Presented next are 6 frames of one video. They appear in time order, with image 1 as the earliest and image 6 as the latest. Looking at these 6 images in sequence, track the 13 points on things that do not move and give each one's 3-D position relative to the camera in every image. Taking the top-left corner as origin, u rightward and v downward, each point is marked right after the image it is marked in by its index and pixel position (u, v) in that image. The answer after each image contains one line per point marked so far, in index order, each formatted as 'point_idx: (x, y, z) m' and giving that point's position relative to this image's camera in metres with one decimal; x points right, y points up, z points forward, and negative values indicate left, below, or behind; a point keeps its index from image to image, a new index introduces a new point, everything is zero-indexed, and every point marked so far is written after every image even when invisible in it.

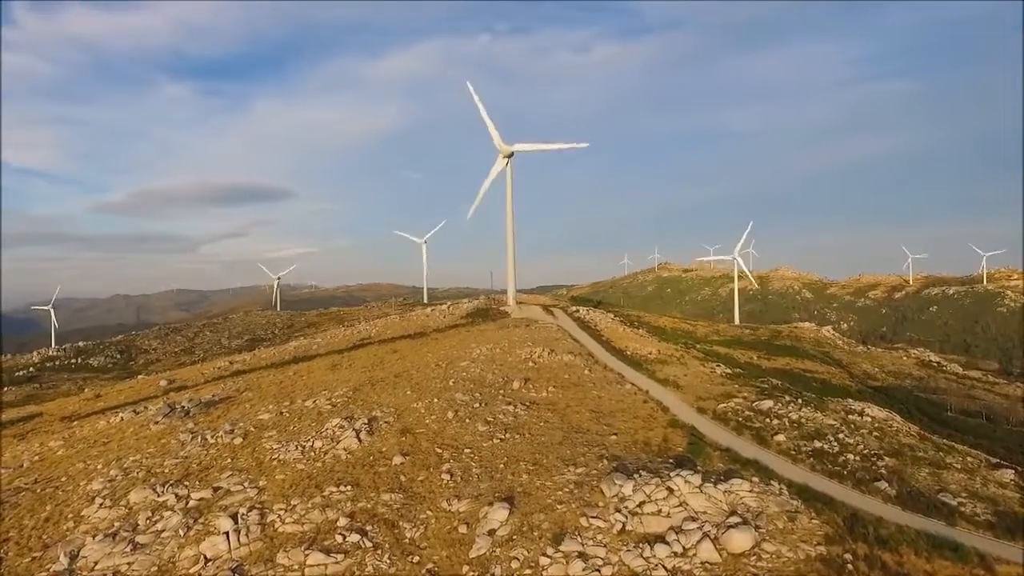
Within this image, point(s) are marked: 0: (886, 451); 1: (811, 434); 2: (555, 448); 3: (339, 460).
0: (+10.1, -4.4, +18.7) m
1: (+8.6, -4.2, +19.9) m
2: (+1.1, -4.3, +18.6) m
3: (-4.7, -4.7, +18.7) m
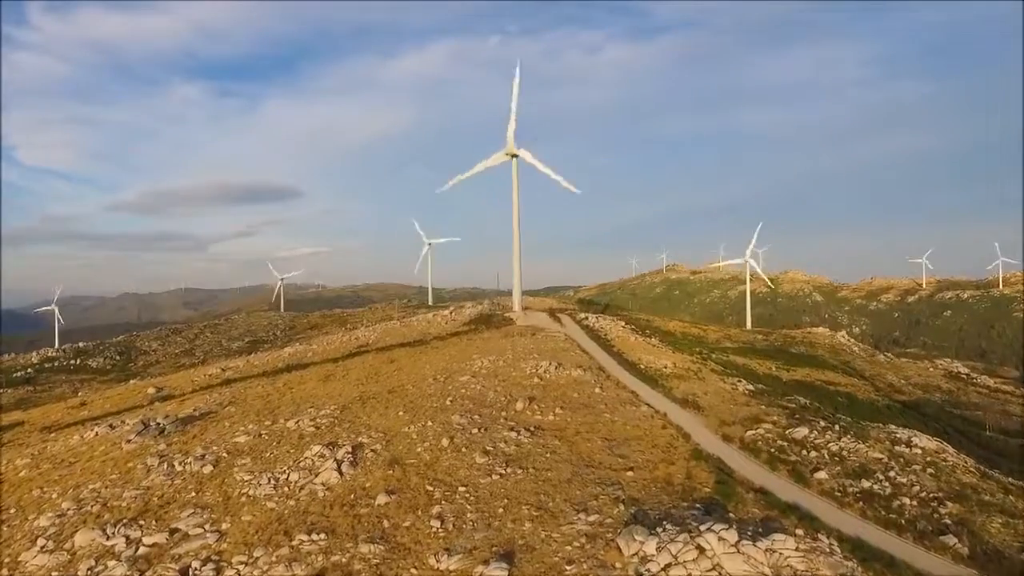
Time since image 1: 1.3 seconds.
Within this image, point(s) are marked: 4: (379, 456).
0: (+10.2, -4.8, +16.2) m
1: (+8.7, -4.6, +17.4) m
2: (+1.2, -4.7, +16.1) m
3: (-4.6, -5.0, +16.3) m
4: (-3.6, -4.5, +18.6) m
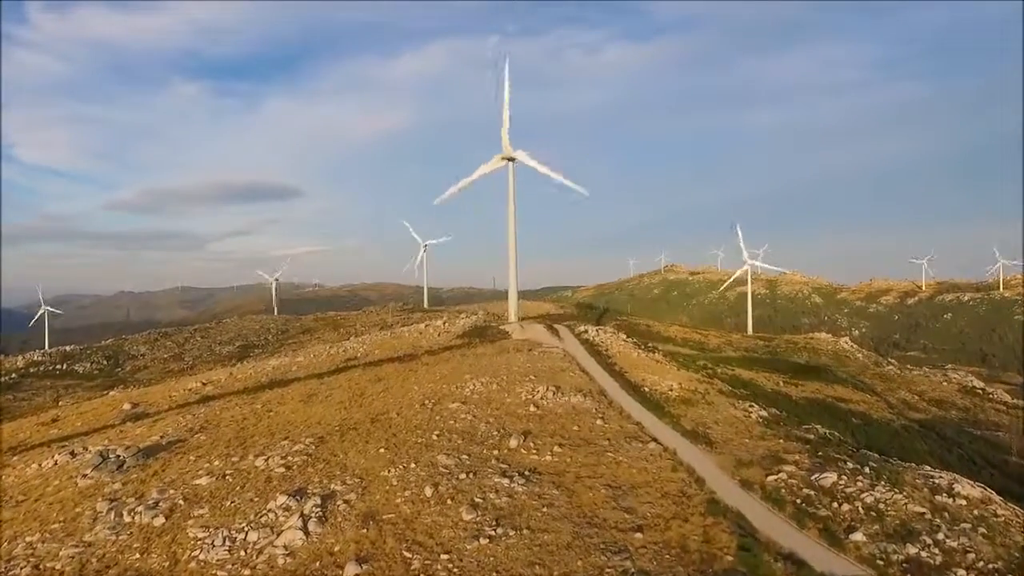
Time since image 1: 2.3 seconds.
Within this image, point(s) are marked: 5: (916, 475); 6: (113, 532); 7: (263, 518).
0: (+10.0, -5.6, +14.0) m
1: (+8.5, -5.4, +15.2) m
2: (+1.0, -5.4, +13.9) m
3: (-4.8, -5.7, +14.0) m
4: (-3.8, -5.2, +16.3) m
5: (+11.1, -5.1, +19.0) m
6: (-9.9, -6.1, +17.2) m
7: (-5.8, -5.4, +16.3) m
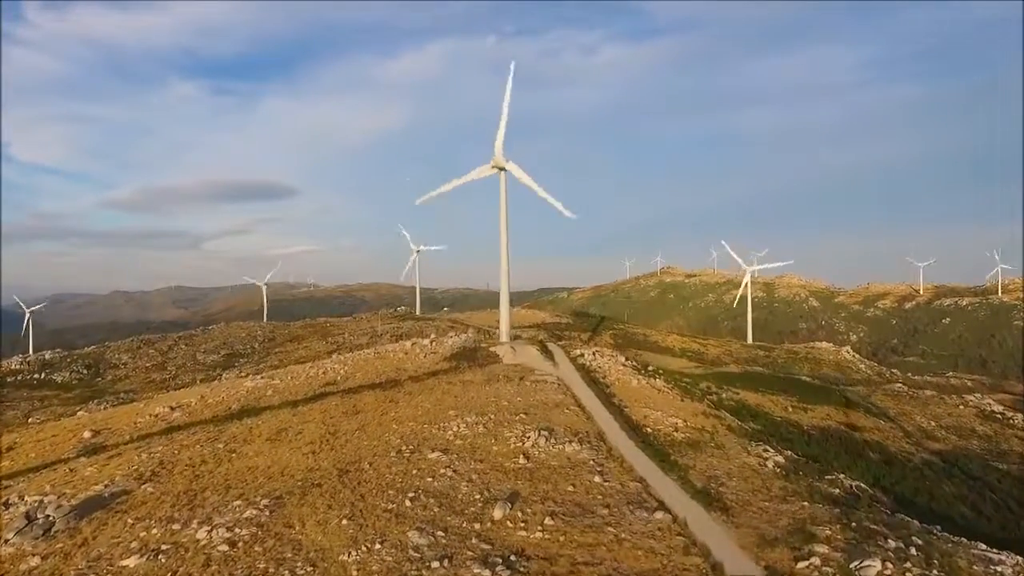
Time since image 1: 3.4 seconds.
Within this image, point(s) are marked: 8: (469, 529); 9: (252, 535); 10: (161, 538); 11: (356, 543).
0: (+9.6, -6.7, +11.1) m
1: (+8.1, -6.5, +12.3) m
2: (+0.6, -6.5, +11.0) m
3: (-5.2, -6.8, +11.0) m
4: (-4.1, -6.3, +13.4) m
5: (+10.7, -6.3, +16.1) m
6: (-10.3, -7.2, +14.3) m
7: (-6.2, -6.5, +13.3) m
8: (-1.1, -5.9, +17.1) m
9: (-6.6, -6.3, +17.6) m
10: (-9.3, -6.6, +18.4) m
11: (-3.7, -6.0, +16.5) m
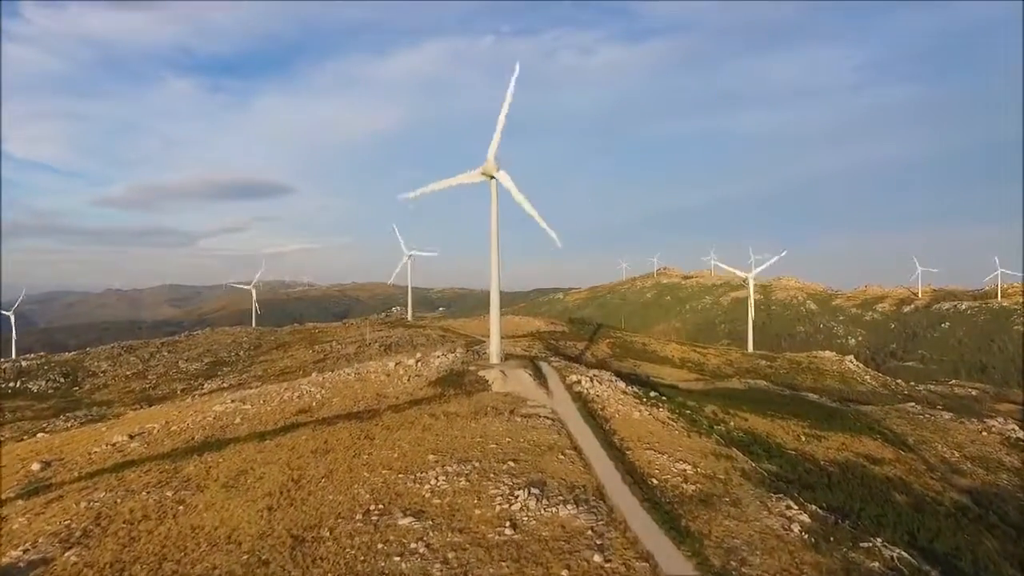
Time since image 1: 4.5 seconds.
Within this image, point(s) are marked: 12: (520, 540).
0: (+9.2, -7.8, +7.8) m
1: (+7.7, -7.6, +9.0) m
2: (+0.3, -7.6, +7.6) m
3: (-5.5, -7.8, +7.7) m
4: (-4.5, -7.4, +10.0) m
5: (+10.3, -7.4, +12.9) m
6: (-10.7, -8.2, +10.9) m
7: (-6.6, -7.5, +10.0) m
8: (-1.4, -7.0, +13.8) m
9: (-7.0, -7.3, +14.2) m
10: (-9.7, -7.6, +15.1) m
11: (-4.1, -7.1, +13.2) m
12: (+0.2, -6.6, +18.3) m
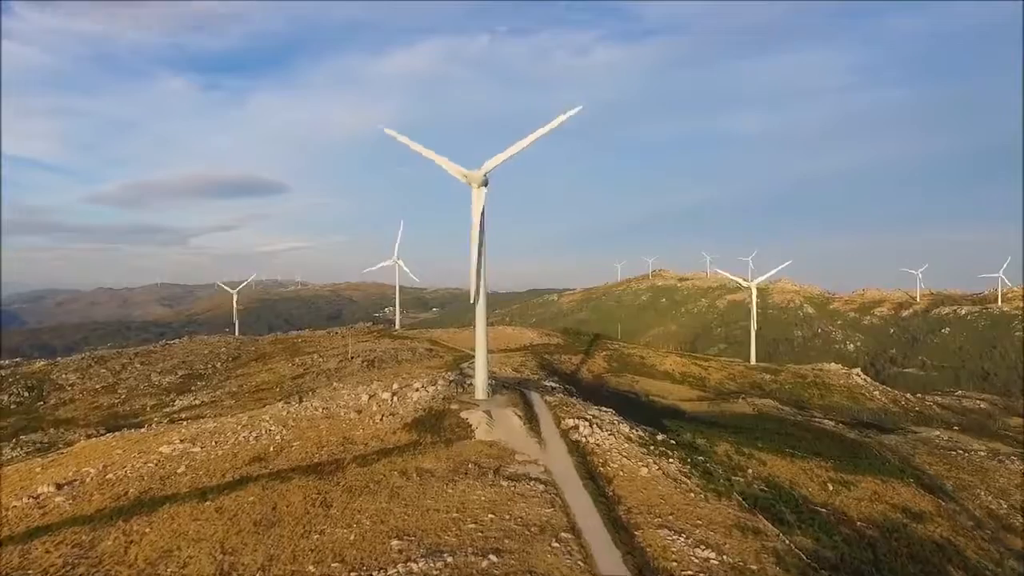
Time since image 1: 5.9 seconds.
0: (+8.9, -9.2, +3.0) m
1: (+7.3, -9.0, +4.2) m
2: (-0.1, -8.9, +2.7) m
3: (-5.9, -9.2, +2.7) m
4: (-4.9, -8.7, +5.1) m
5: (+9.9, -8.8, +8.0) m
6: (-11.1, -9.5, +5.9) m
7: (-7.0, -8.9, +5.0) m
8: (-1.9, -8.3, +8.8) m
9: (-7.4, -8.6, +9.2) m
10: (-10.2, -9.0, +10.1) m
11: (-4.5, -8.4, +8.3) m
12: (-0.2, -8.0, +13.3) m
